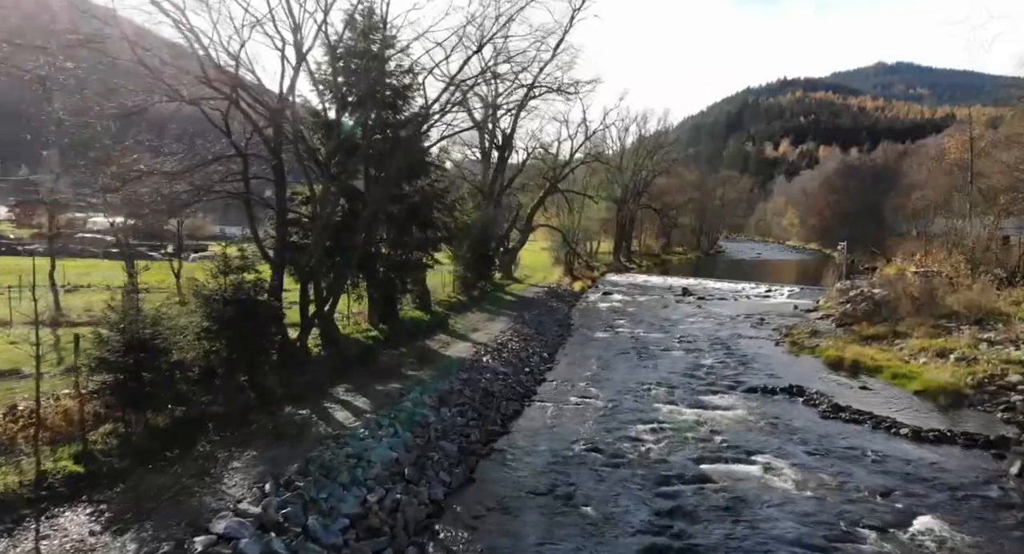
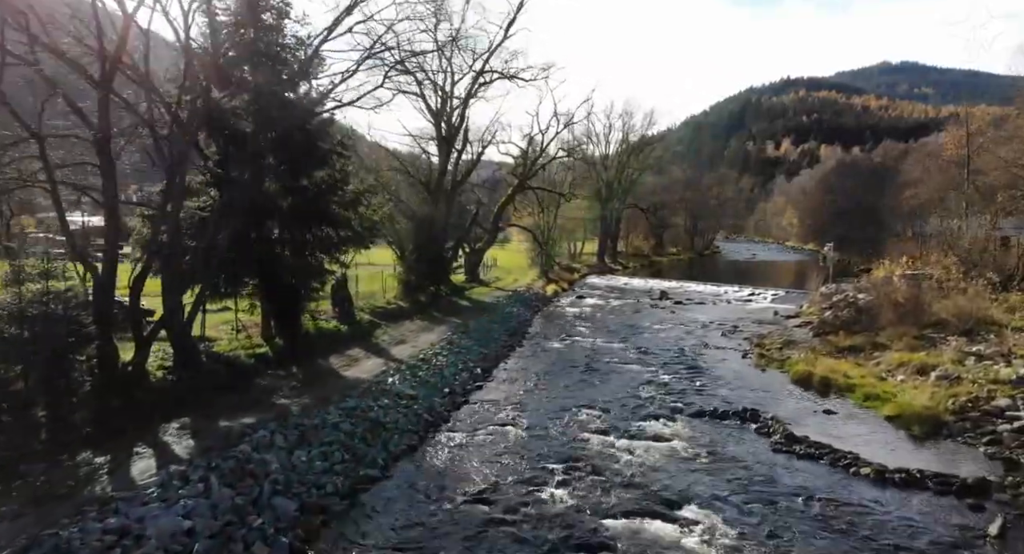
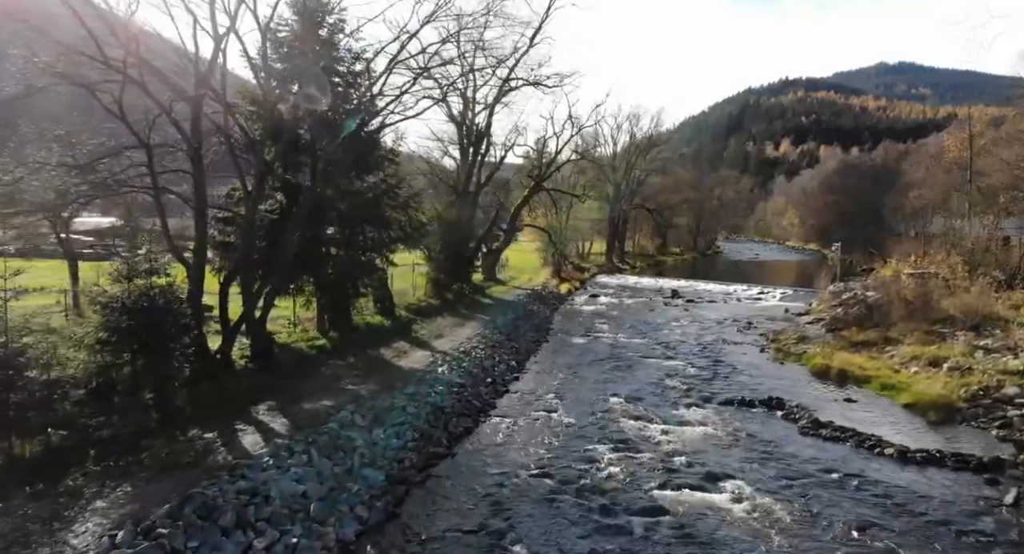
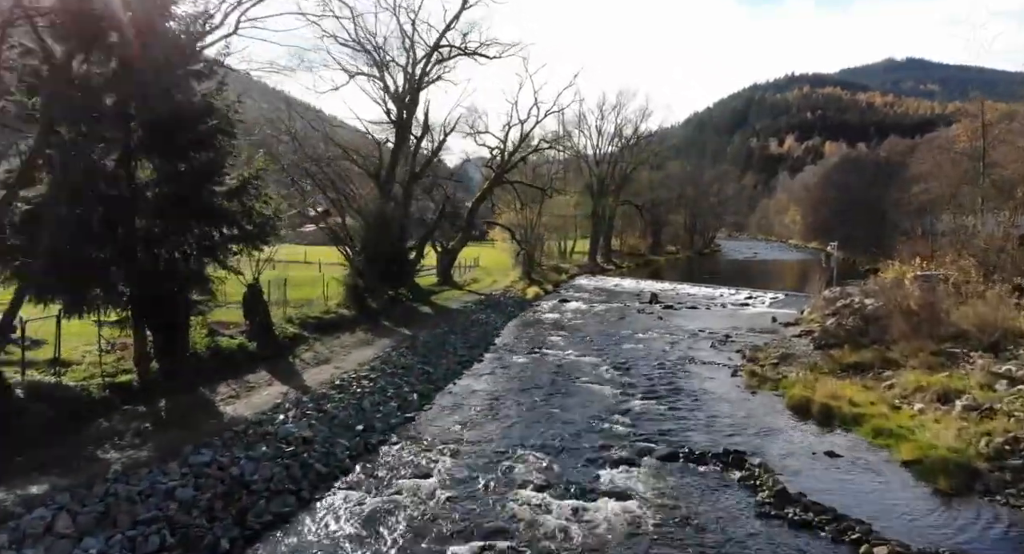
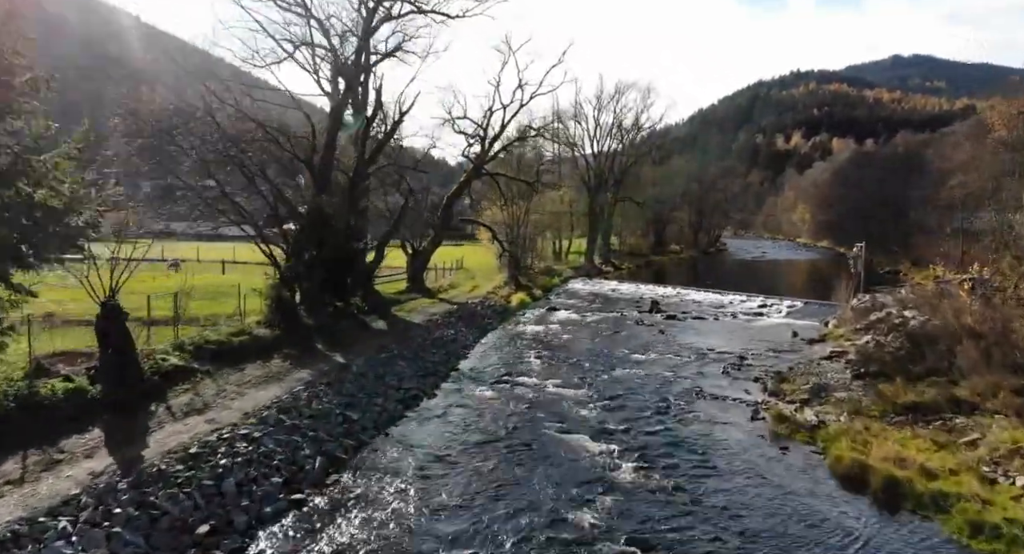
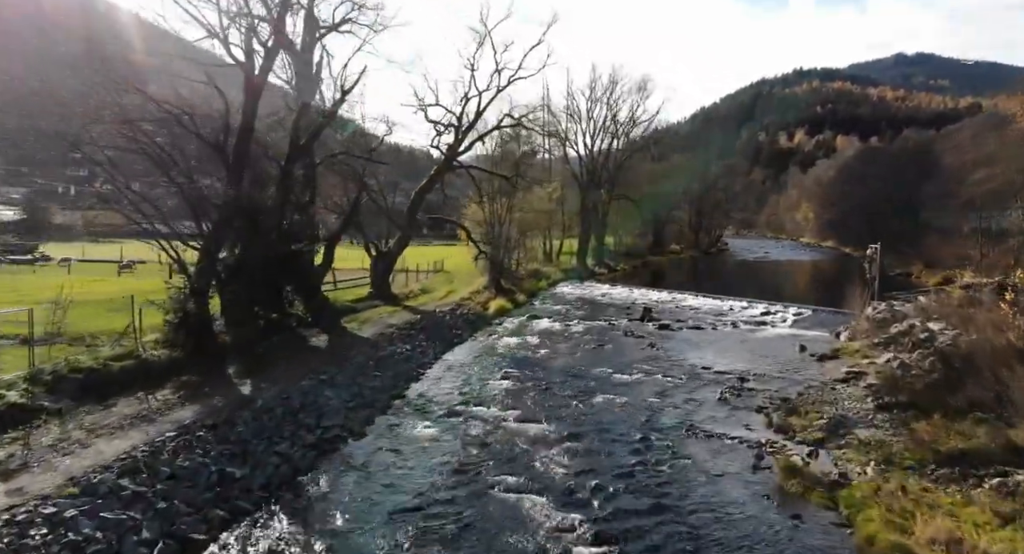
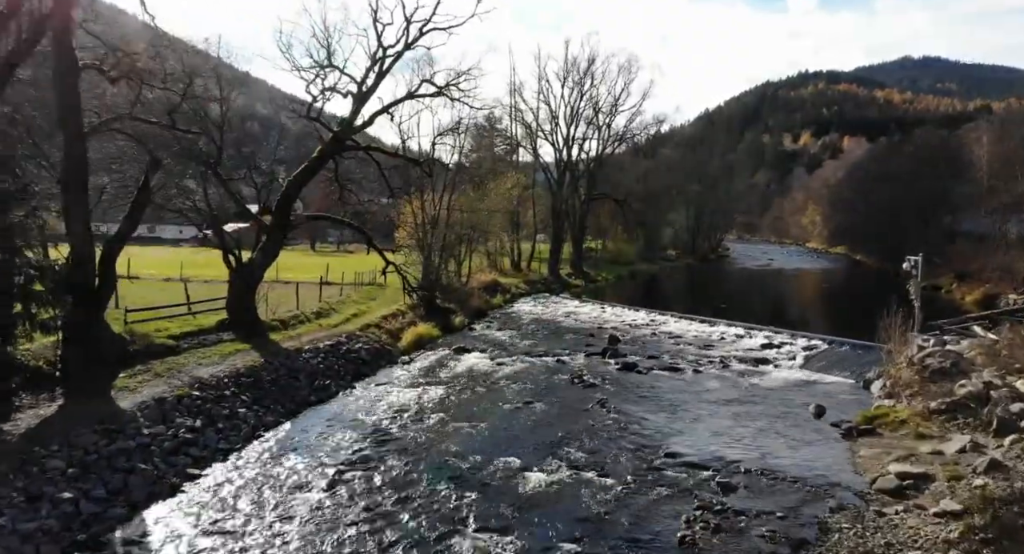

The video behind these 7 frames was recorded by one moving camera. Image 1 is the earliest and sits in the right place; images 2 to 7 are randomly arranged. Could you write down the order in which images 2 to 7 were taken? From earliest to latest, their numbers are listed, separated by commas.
3, 2, 4, 5, 6, 7
